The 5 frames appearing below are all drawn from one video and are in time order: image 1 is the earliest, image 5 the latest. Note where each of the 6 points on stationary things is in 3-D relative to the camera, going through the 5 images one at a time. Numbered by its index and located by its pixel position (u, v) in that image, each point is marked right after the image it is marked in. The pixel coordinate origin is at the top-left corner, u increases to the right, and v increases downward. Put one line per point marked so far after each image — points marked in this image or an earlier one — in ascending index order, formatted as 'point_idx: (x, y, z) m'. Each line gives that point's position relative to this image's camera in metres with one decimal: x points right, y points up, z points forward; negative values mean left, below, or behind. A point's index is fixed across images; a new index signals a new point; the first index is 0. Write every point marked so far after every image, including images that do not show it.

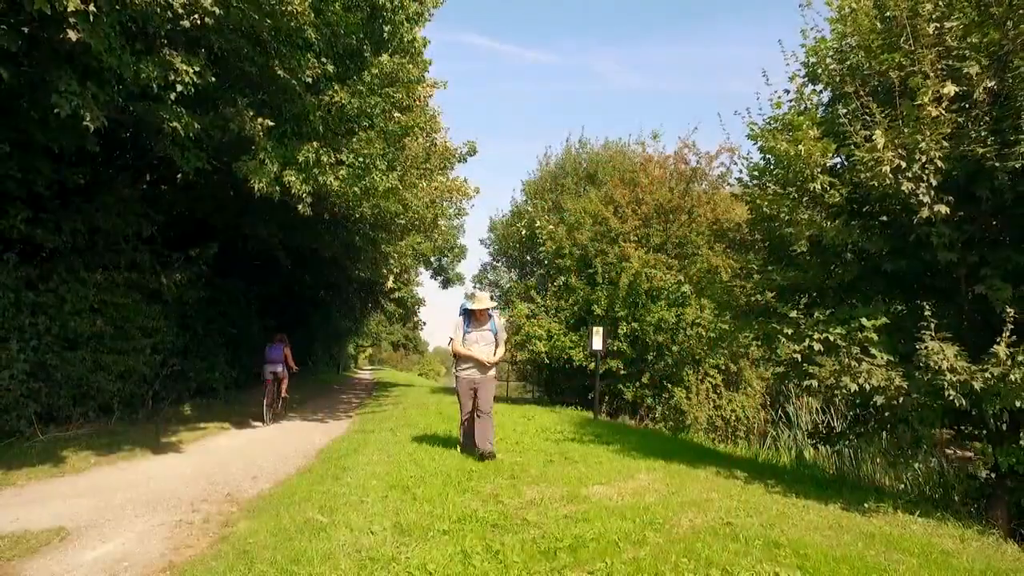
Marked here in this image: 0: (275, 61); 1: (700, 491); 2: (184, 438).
0: (-2.9, +2.9, +9.5) m
1: (+1.7, -1.9, +7.0) m
2: (-5.1, -2.3, +11.7) m
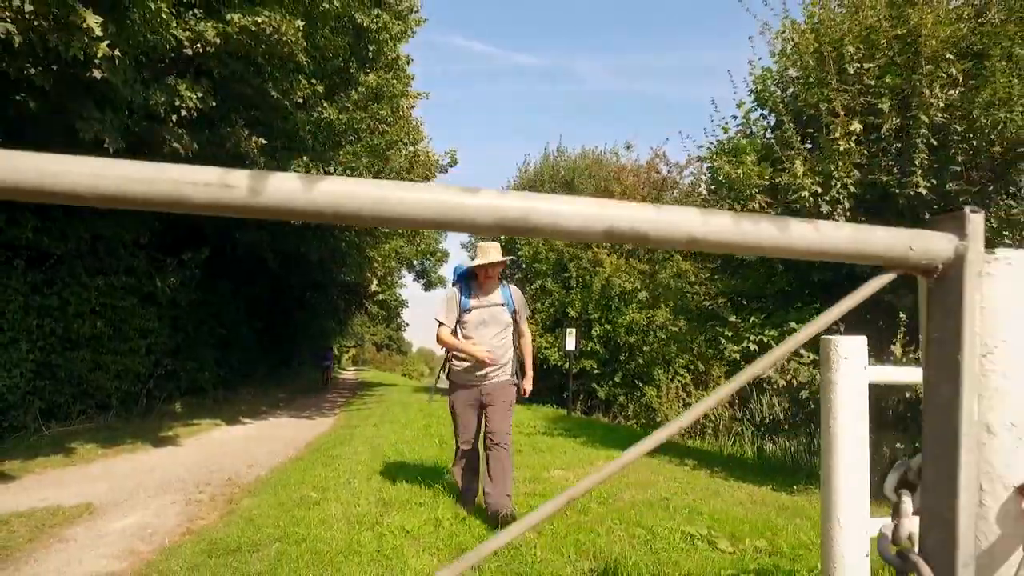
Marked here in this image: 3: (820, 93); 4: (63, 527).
0: (-3.3, +2.8, +10.3) m
1: (+1.4, -2.0, +7.9) m
2: (-5.5, -2.4, +12.5) m
3: (+3.4, +2.2, +8.4) m
4: (-3.3, -1.8, +5.6) m
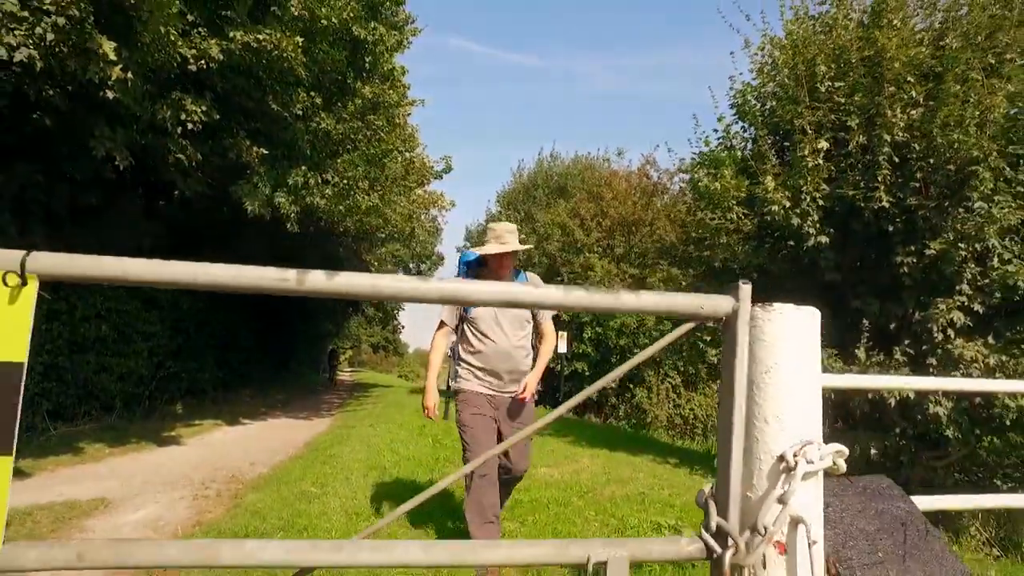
0: (-3.4, +2.7, +10.8) m
1: (+1.3, -2.0, +8.4) m
2: (-5.6, -2.5, +12.9) m
3: (+3.3, +2.1, +8.9) m
4: (-3.5, -1.9, +6.1) m
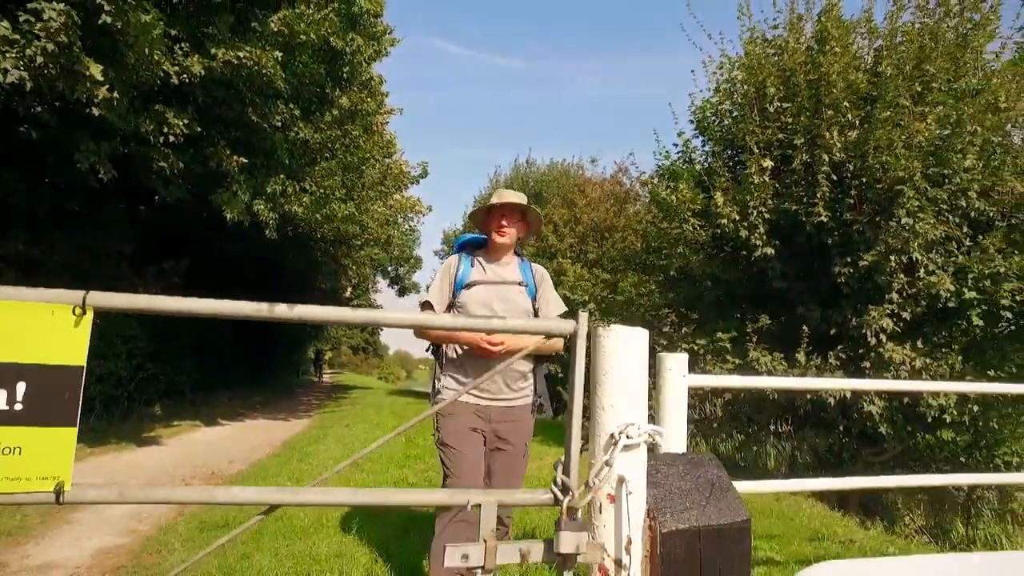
0: (-3.9, +2.7, +11.2) m
1: (+0.9, -2.1, +8.9) m
2: (-6.1, -2.6, +13.3) m
3: (+2.9, +2.0, +9.5) m
4: (-3.8, -1.9, +6.5) m
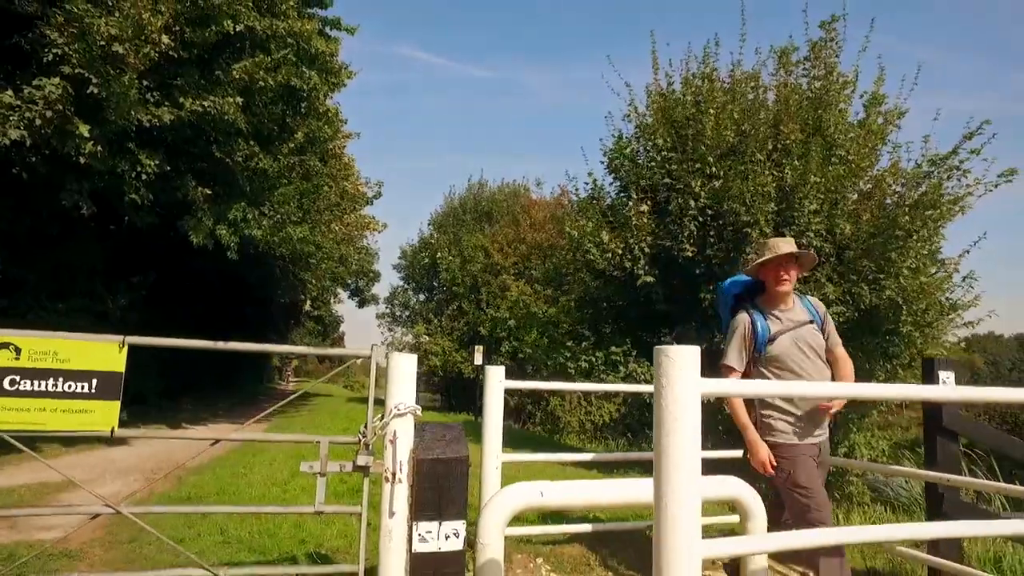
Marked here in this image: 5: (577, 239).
0: (-5.0, +2.4, +12.7) m
1: (-0.1, -2.4, +10.5) m
2: (-7.4, -2.9, +14.6) m
3: (+1.9, +1.7, +11.2) m
4: (-4.8, -2.2, +7.9) m
5: (+1.0, +0.8, +11.9) m
